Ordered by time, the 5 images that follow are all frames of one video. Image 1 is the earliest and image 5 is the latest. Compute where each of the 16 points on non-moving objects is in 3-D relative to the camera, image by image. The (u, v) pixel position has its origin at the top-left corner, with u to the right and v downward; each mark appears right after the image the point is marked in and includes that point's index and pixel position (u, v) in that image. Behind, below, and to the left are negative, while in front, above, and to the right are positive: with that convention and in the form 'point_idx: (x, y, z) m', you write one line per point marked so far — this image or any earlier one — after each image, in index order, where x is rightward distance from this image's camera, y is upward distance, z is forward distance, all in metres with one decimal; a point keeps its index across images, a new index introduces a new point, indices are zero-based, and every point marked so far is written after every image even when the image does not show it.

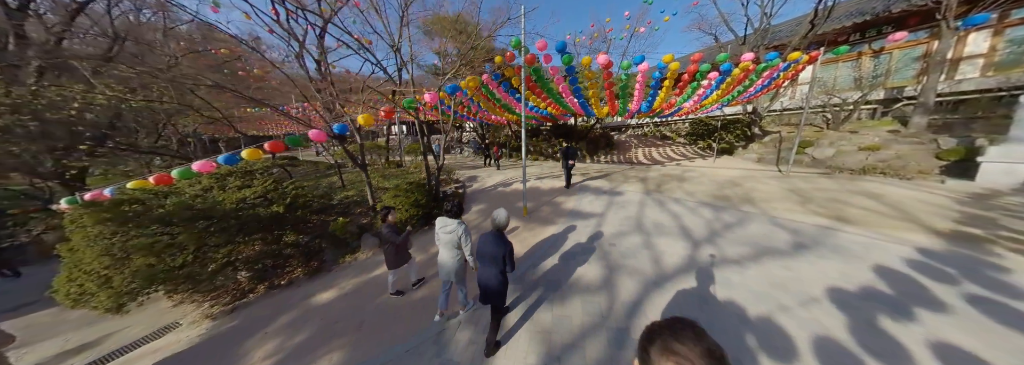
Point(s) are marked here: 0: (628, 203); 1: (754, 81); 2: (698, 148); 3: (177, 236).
0: (+1.9, -0.4, +3.6) m
1: (+6.2, +2.6, +5.5) m
2: (+8.5, +1.6, +9.8) m
3: (-4.3, -0.7, +2.8) m
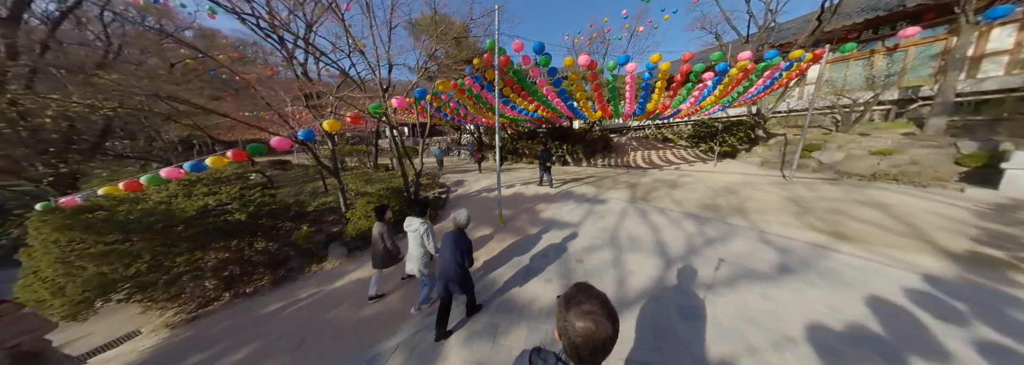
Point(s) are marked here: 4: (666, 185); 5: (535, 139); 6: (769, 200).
0: (+1.5, -0.5, +3.4) m
1: (+5.8, +2.4, +5.1) m
2: (+8.2, +1.4, +9.4) m
3: (-4.8, -0.8, +2.7) m
4: (+3.6, -0.1, +5.1) m
5: (+1.2, +2.3, +11.5) m
6: (+4.4, -0.3, +3.7) m
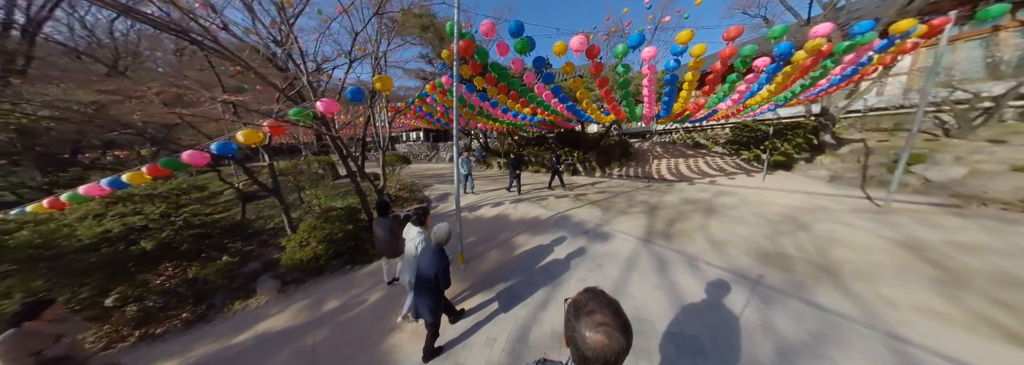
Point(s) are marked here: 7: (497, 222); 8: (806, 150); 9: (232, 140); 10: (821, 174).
0: (+1.0, -0.9, +2.4) m
1: (+5.5, +2.0, +3.8) m
2: (+8.3, +0.8, +7.8) m
3: (-5.3, -1.0, +2.2) m
4: (+3.3, -0.5, +3.9) m
5: (+1.5, +1.8, +10.5) m
6: (+4.0, -0.7, +2.4) m
7: (-0.3, -0.7, +3.8) m
8: (+9.0, +1.0, +6.6) m
9: (-3.3, +0.5, +2.5) m
10: (+8.3, +0.2, +5.8) m
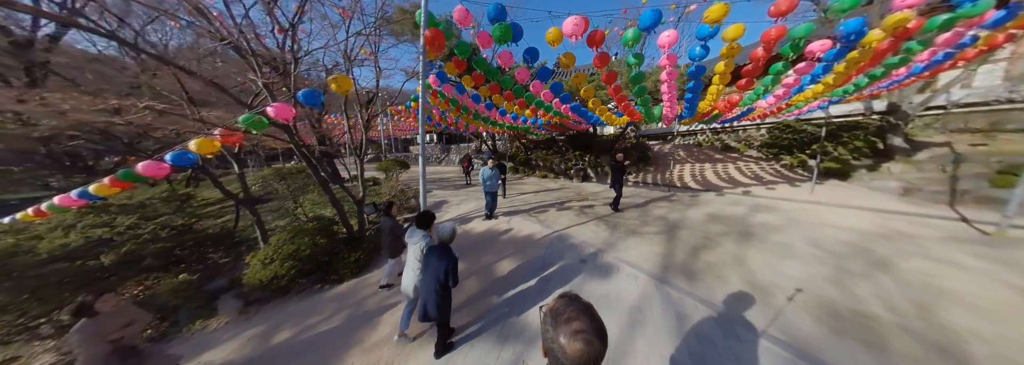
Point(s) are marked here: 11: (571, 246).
0: (+0.8, -1.0, +1.8) m
1: (+5.4, +1.7, +2.9) m
2: (+8.4, +0.5, +6.7) m
3: (-5.5, -1.2, +2.1) m
4: (+3.1, -0.7, +3.1) m
5: (+1.8, +1.6, +9.9) m
6: (+3.7, -0.9, +1.6) m
7: (-0.4, -0.9, +3.4) m
8: (+9.1, +0.7, +5.5) m
9: (-3.5, +0.4, +2.2) m
10: (+8.3, -0.1, +4.7) m
11: (+0.8, -0.8, +2.9) m
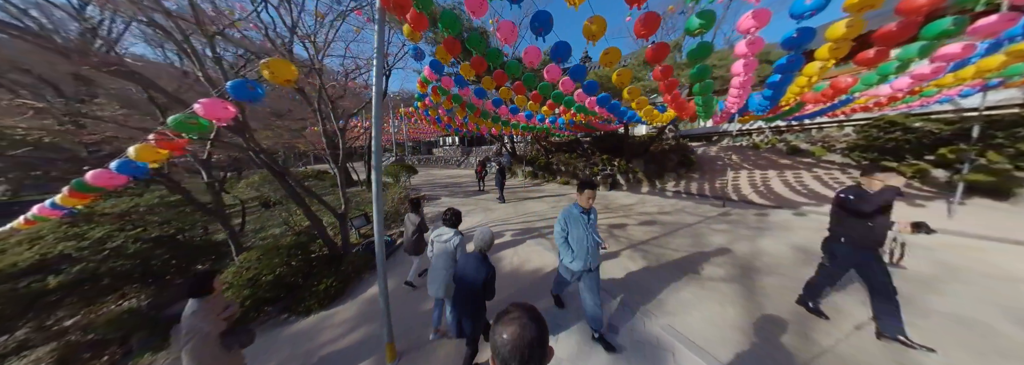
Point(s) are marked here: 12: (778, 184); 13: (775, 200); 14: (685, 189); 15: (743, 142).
0: (+0.6, -1.2, +1.0) m
1: (+5.4, +1.4, +1.6) m
2: (+8.8, +0.2, +5.1) m
3: (-5.6, -1.2, +1.9) m
4: (+3.1, -1.0, +2.0) m
5: (+2.6, +1.3, +8.9) m
6: (+3.6, -1.2, +0.5) m
7: (-0.4, -1.1, +2.6) m
8: (+9.3, +0.3, +3.8) m
9: (-3.5, +0.2, +1.9) m
10: (+8.4, -0.4, +3.1) m
11: (+0.8, -1.0, +2.1) m
12: (+6.9, -0.1, +5.6) m
13: (+6.0, -0.4, +4.9) m
14: (+5.1, -0.2, +6.3) m
15: (+9.0, +1.6, +8.2) m
